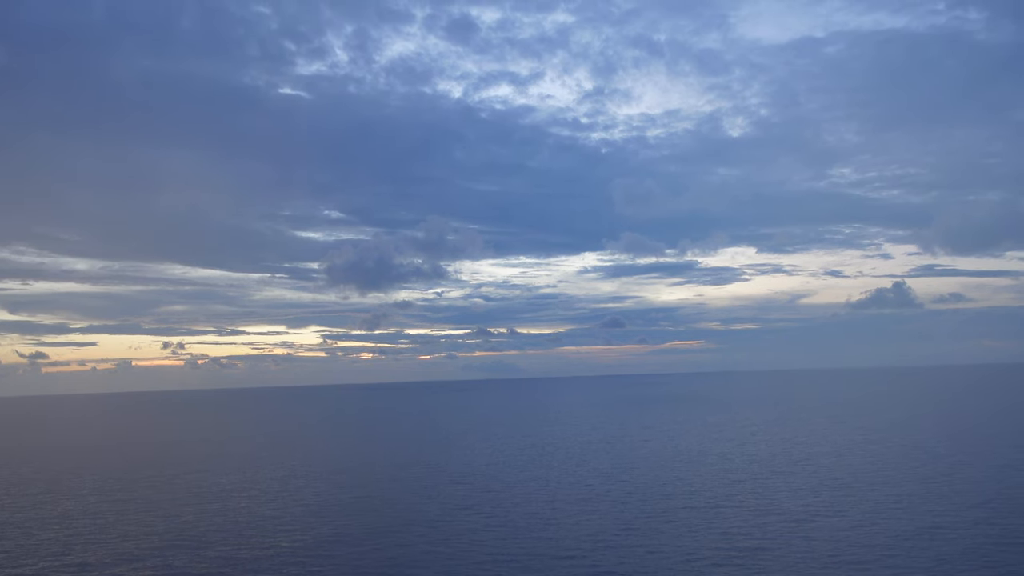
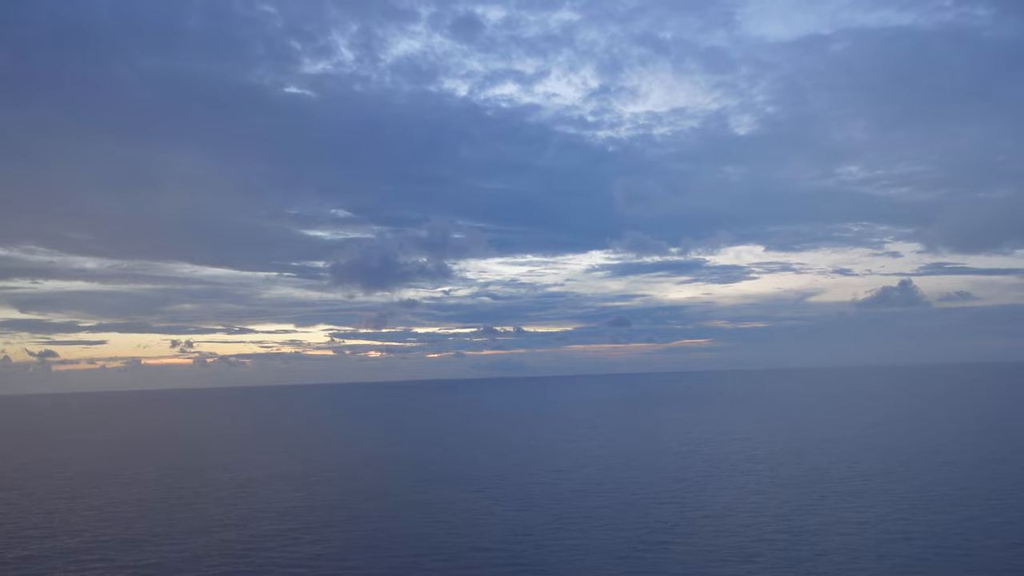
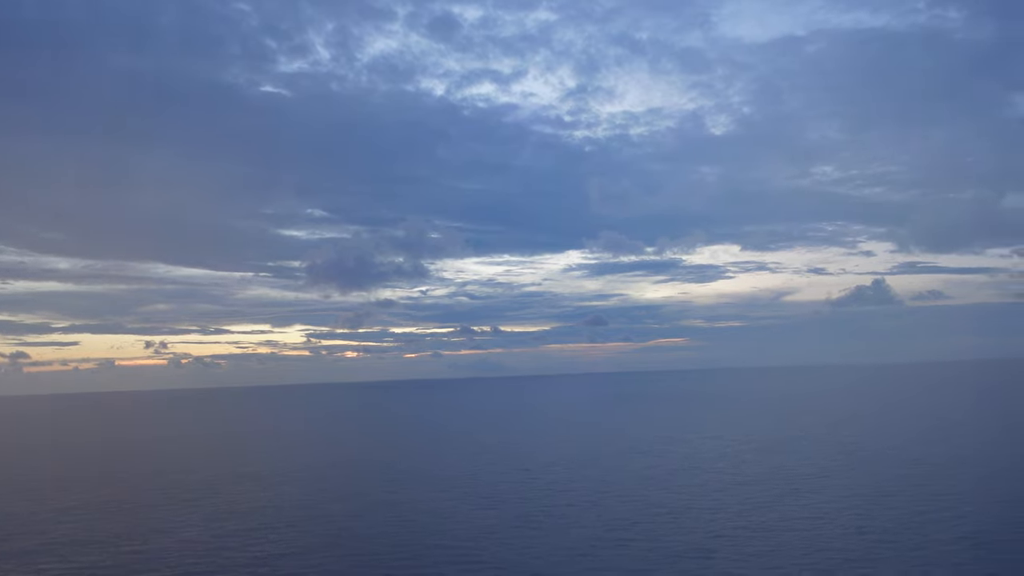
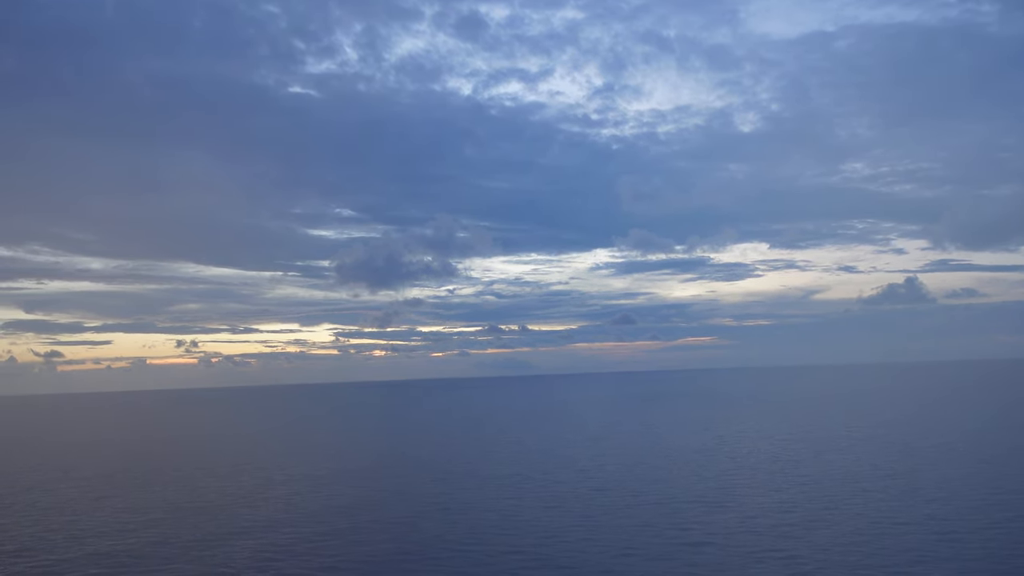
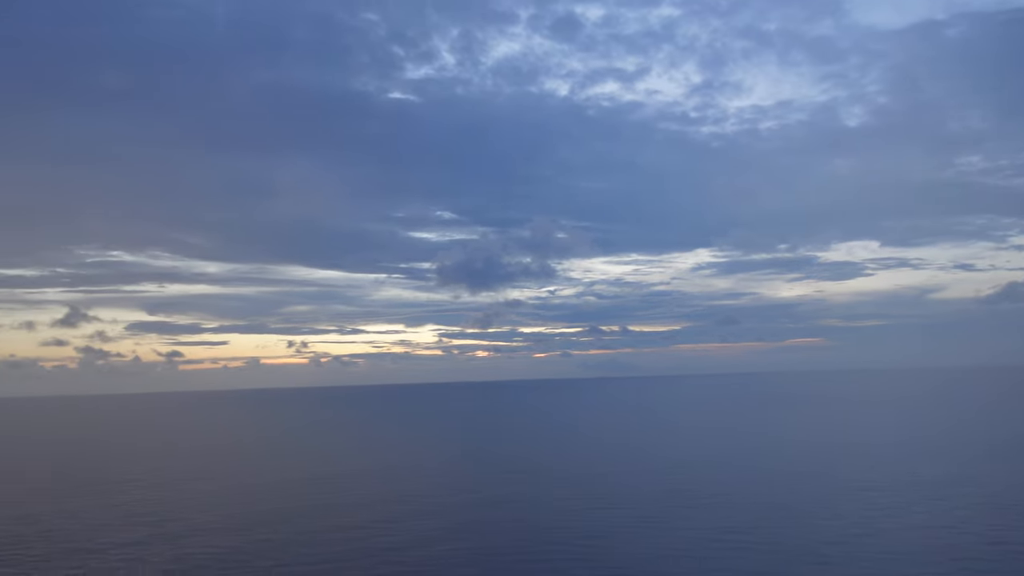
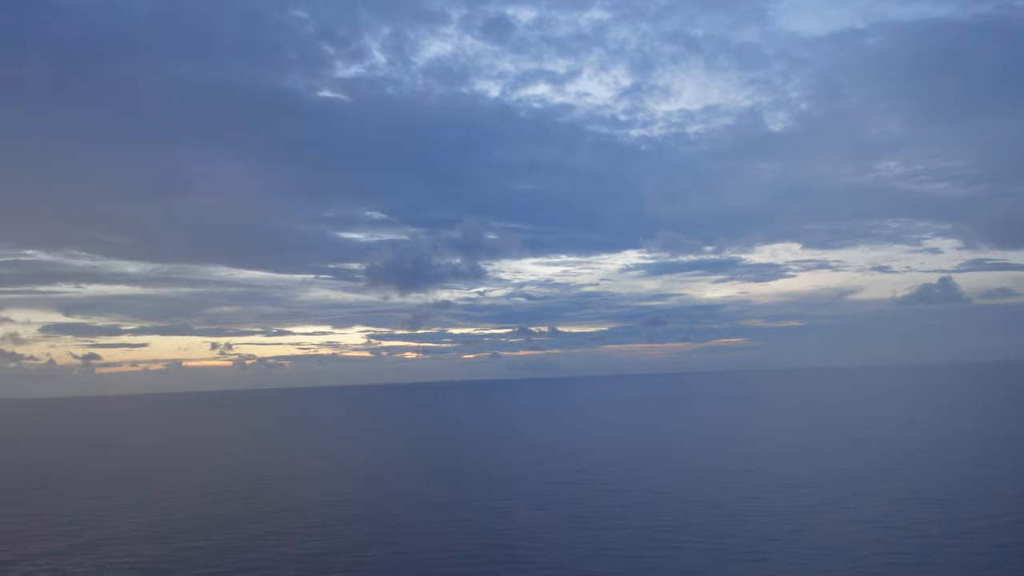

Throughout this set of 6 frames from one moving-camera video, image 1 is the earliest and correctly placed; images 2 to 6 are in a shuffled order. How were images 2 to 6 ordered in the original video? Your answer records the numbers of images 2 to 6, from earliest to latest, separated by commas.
4, 2, 3, 6, 5
